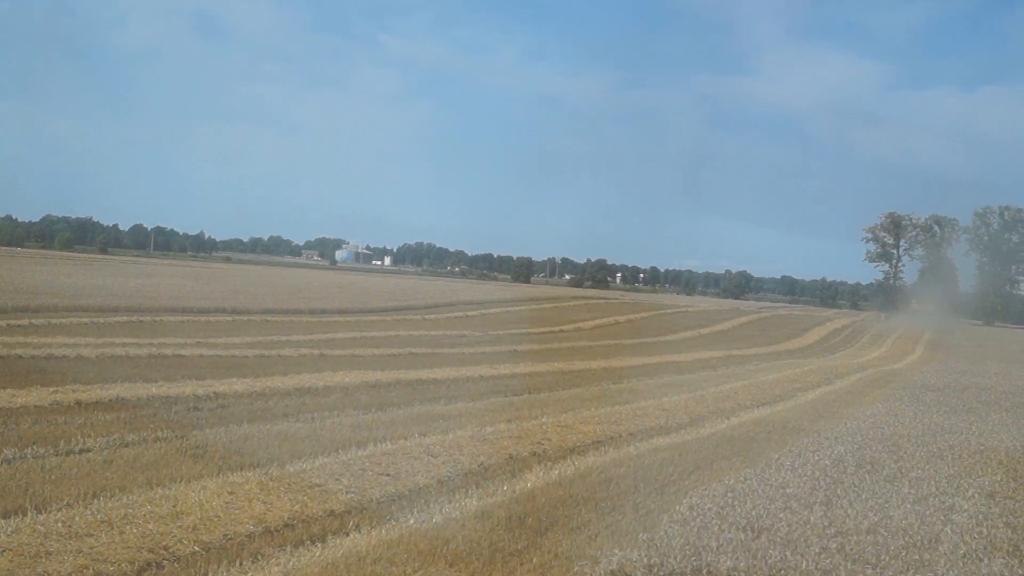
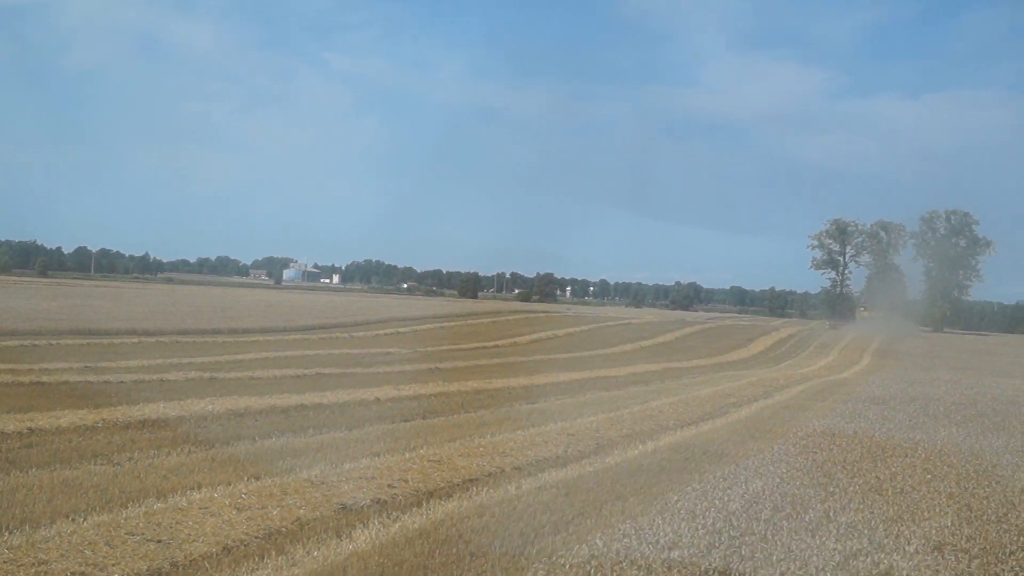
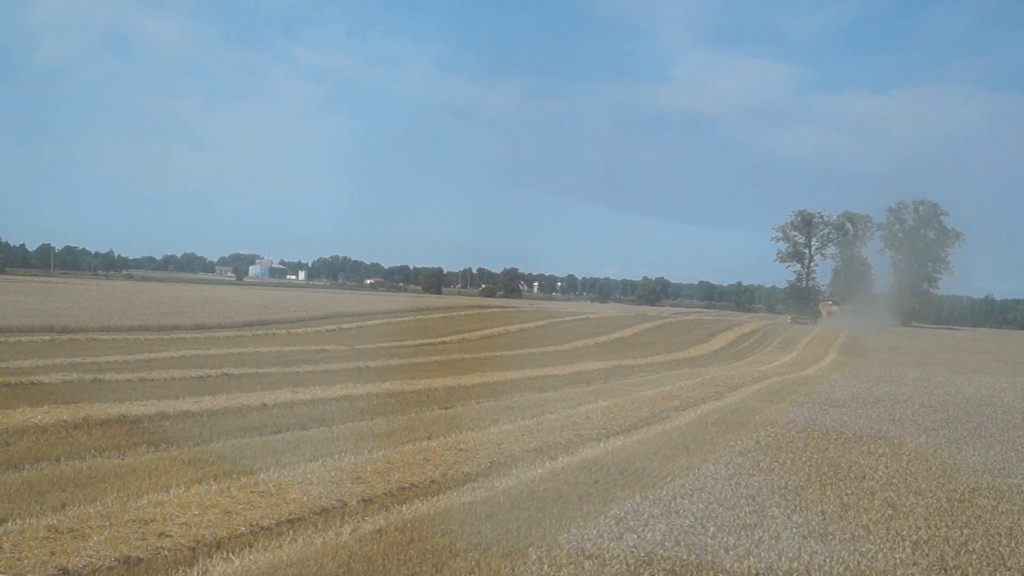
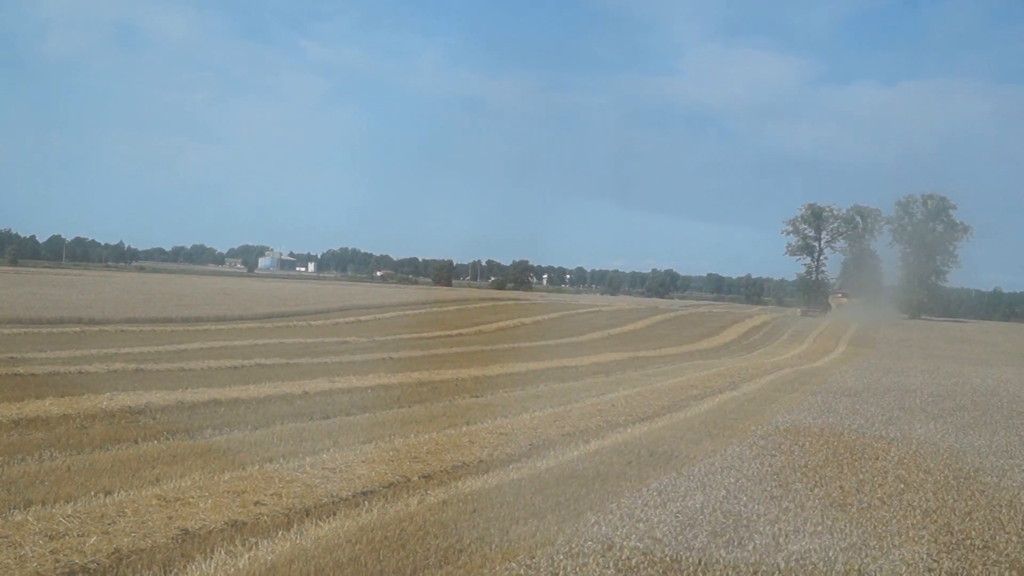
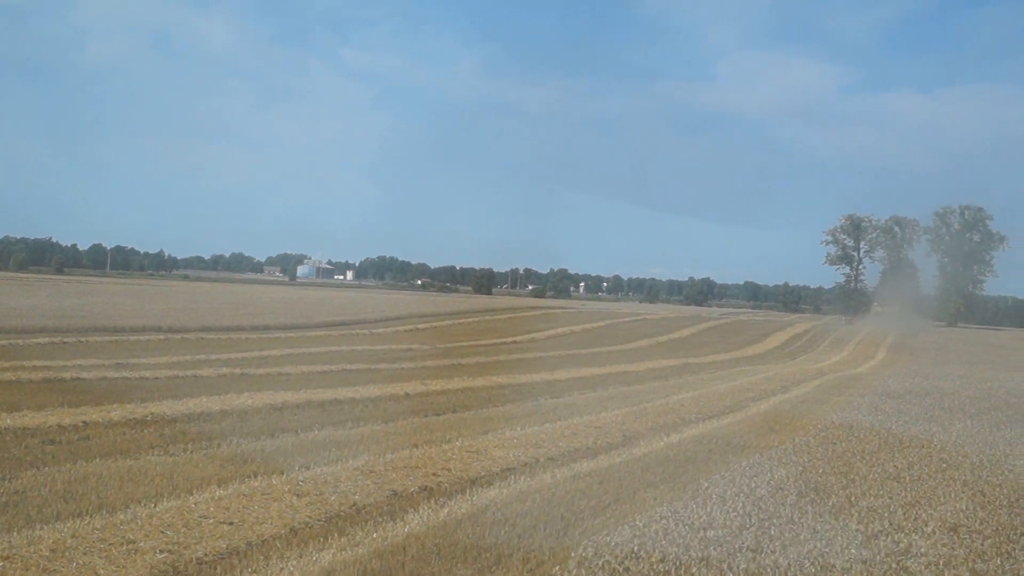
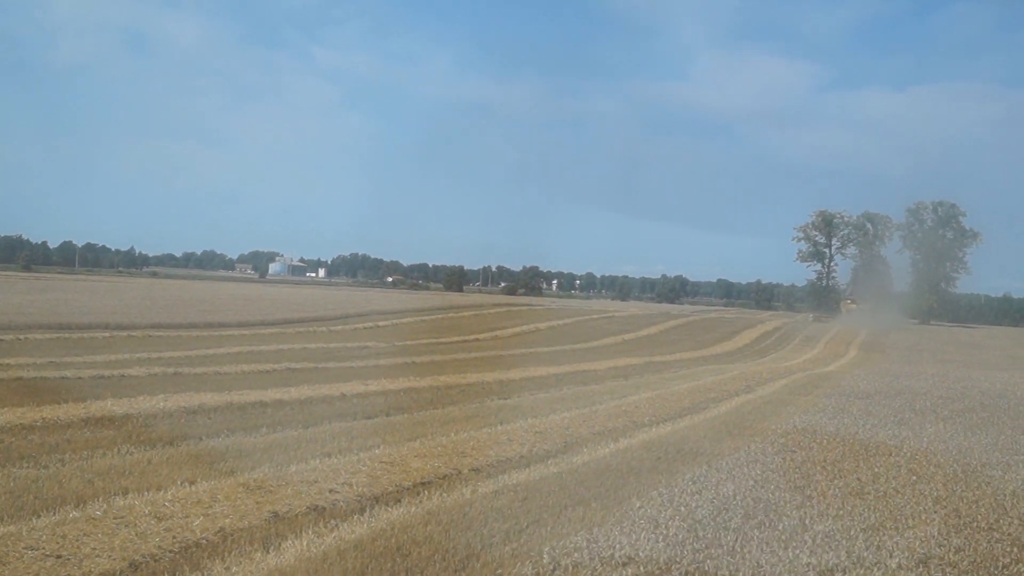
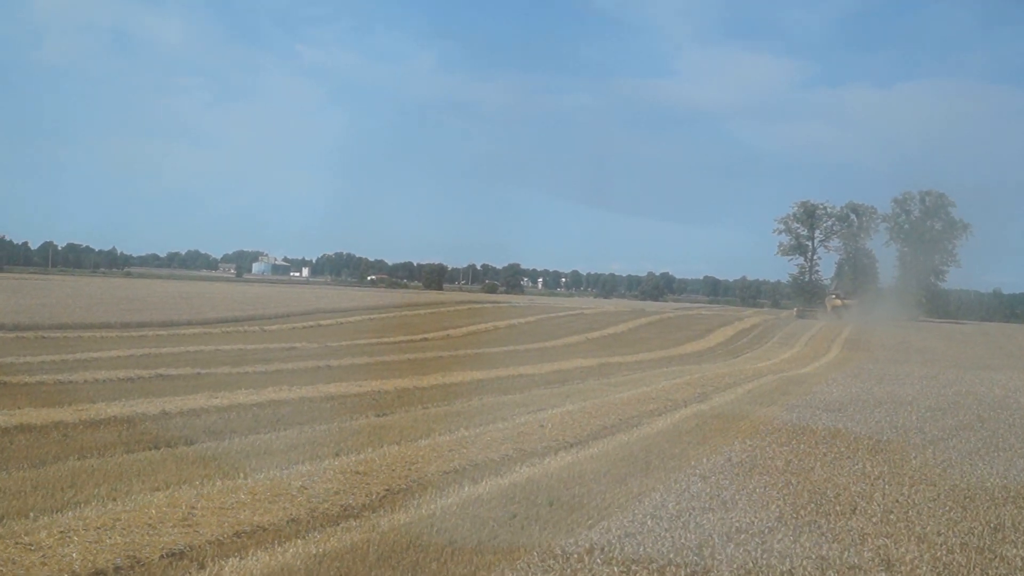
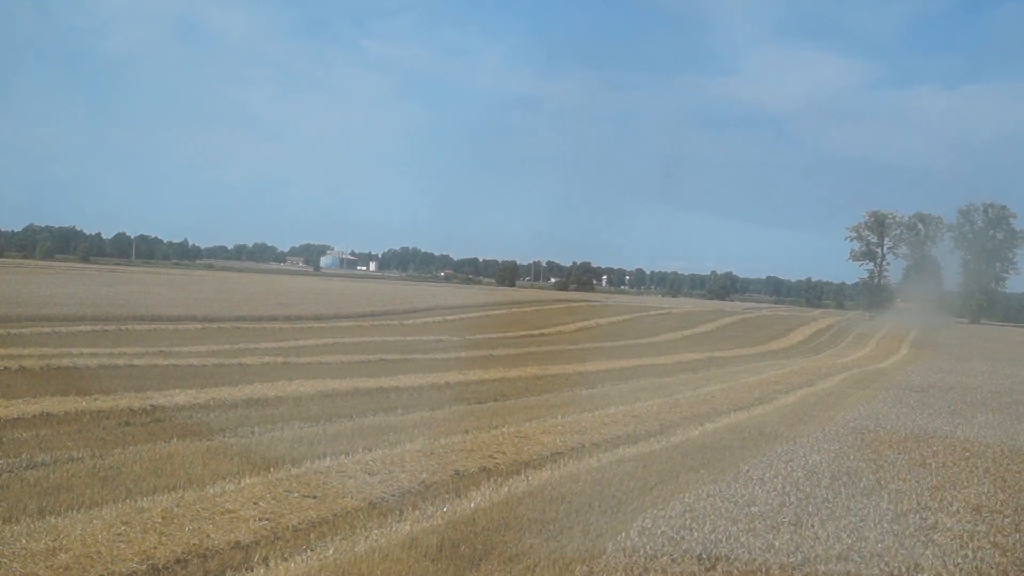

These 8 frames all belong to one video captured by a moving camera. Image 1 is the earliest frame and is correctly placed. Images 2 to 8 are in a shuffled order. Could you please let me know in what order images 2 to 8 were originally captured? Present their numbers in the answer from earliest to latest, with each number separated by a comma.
8, 5, 2, 6, 4, 3, 7
